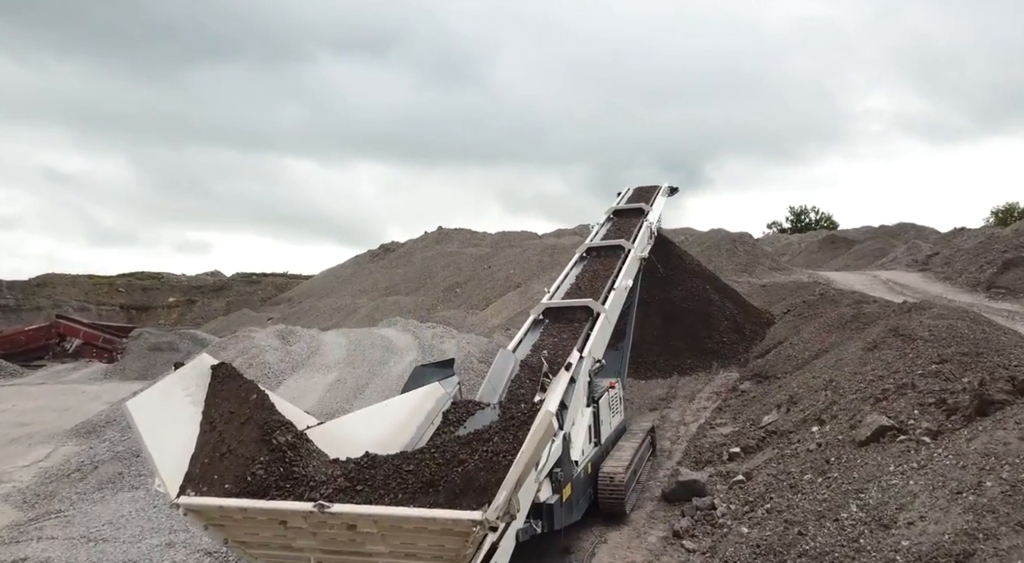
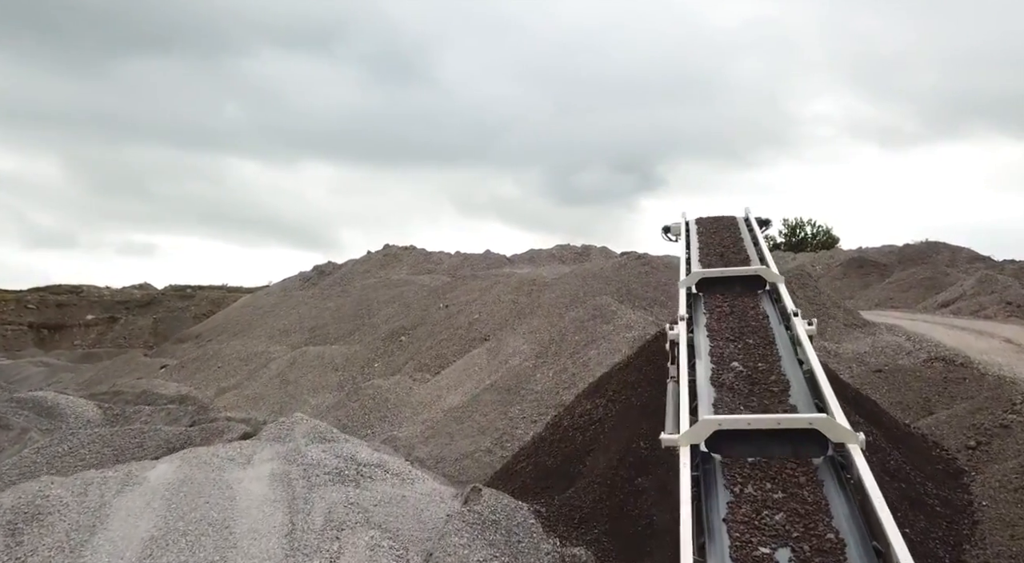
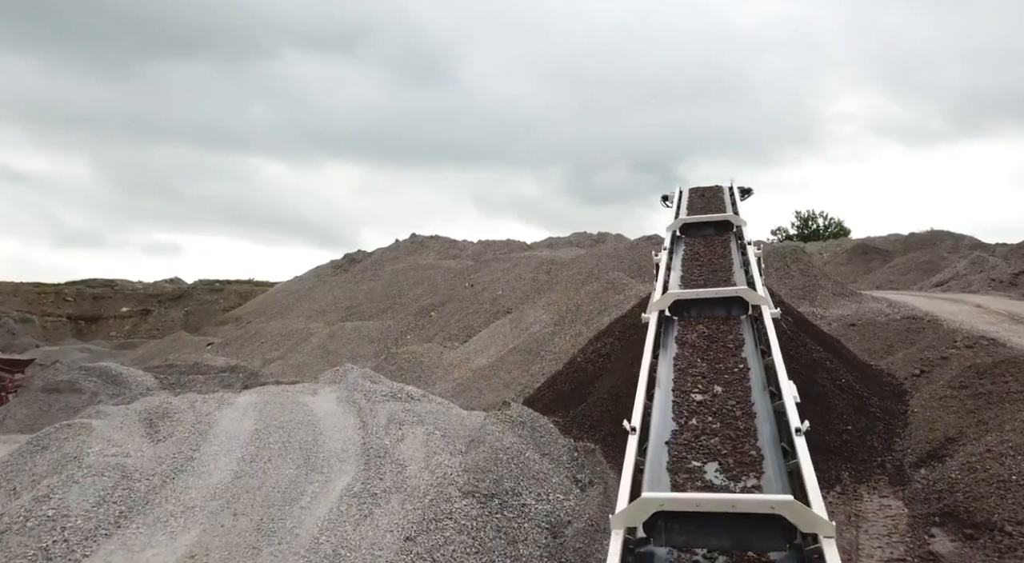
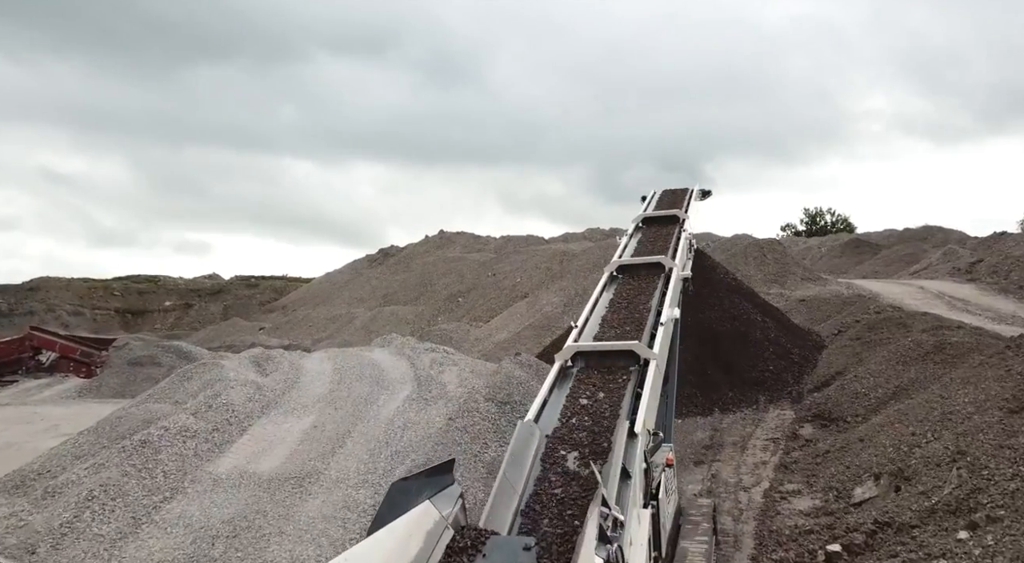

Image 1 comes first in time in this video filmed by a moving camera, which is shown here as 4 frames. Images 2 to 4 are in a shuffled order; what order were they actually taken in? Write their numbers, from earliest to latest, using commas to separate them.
4, 3, 2
